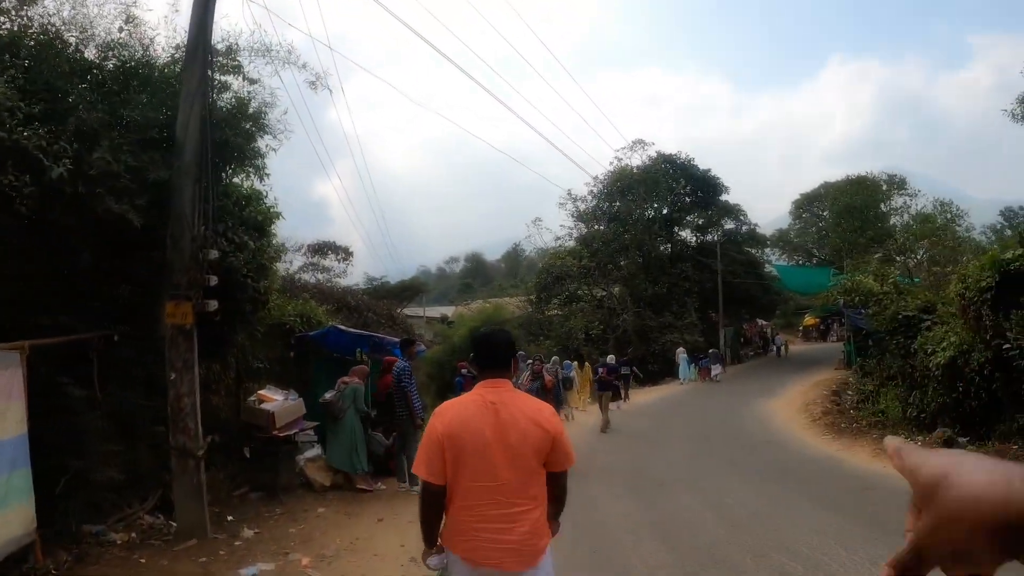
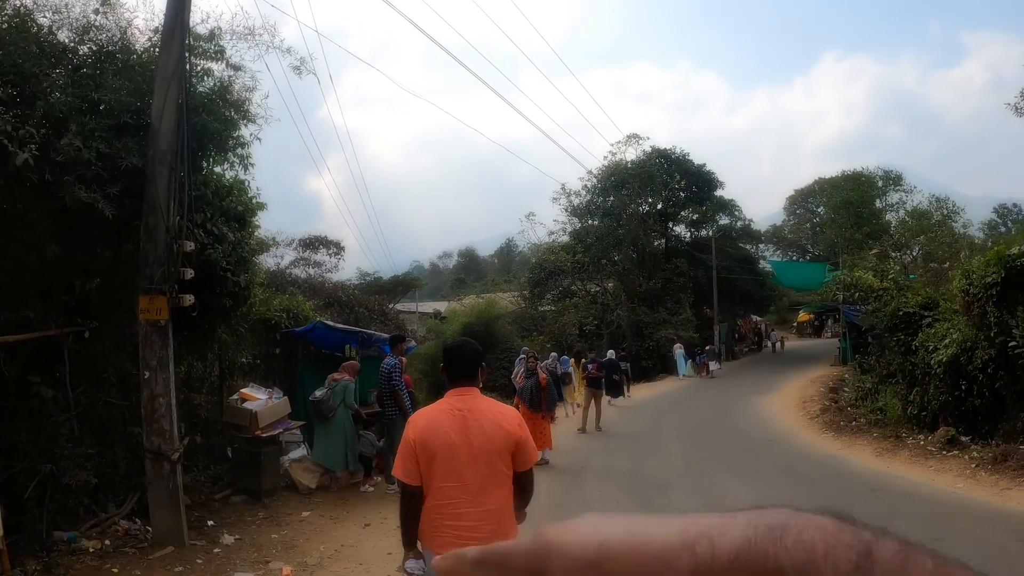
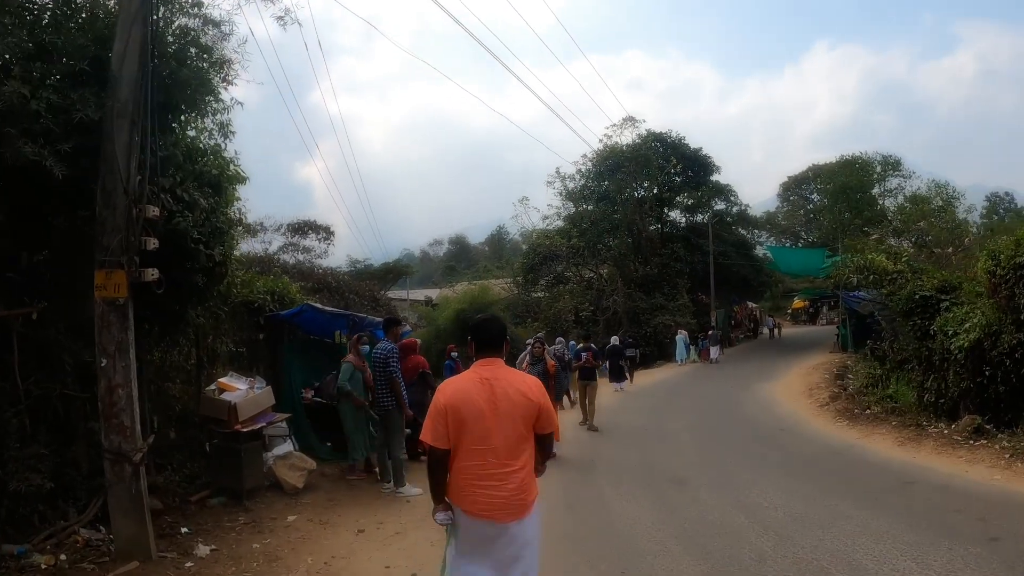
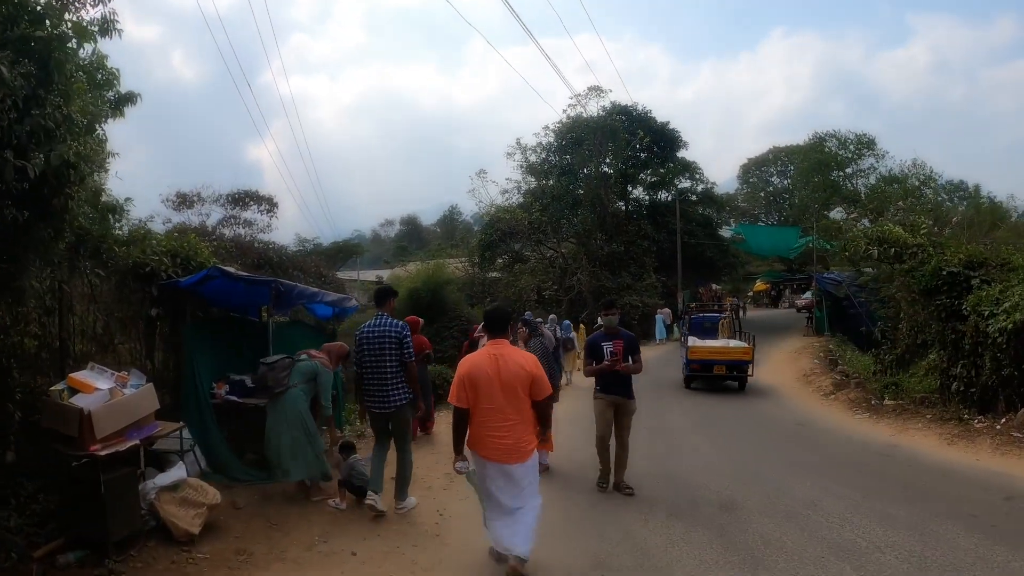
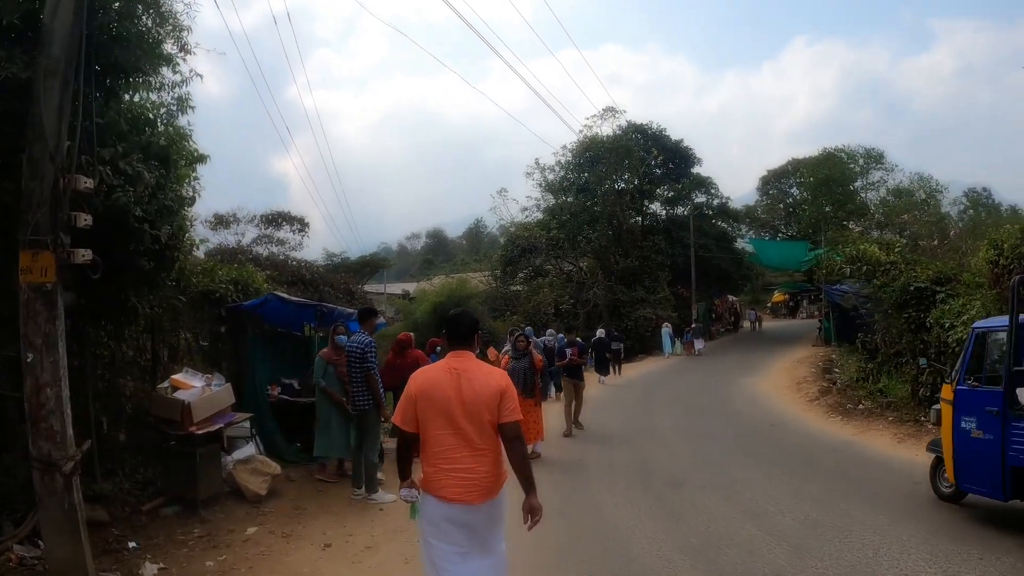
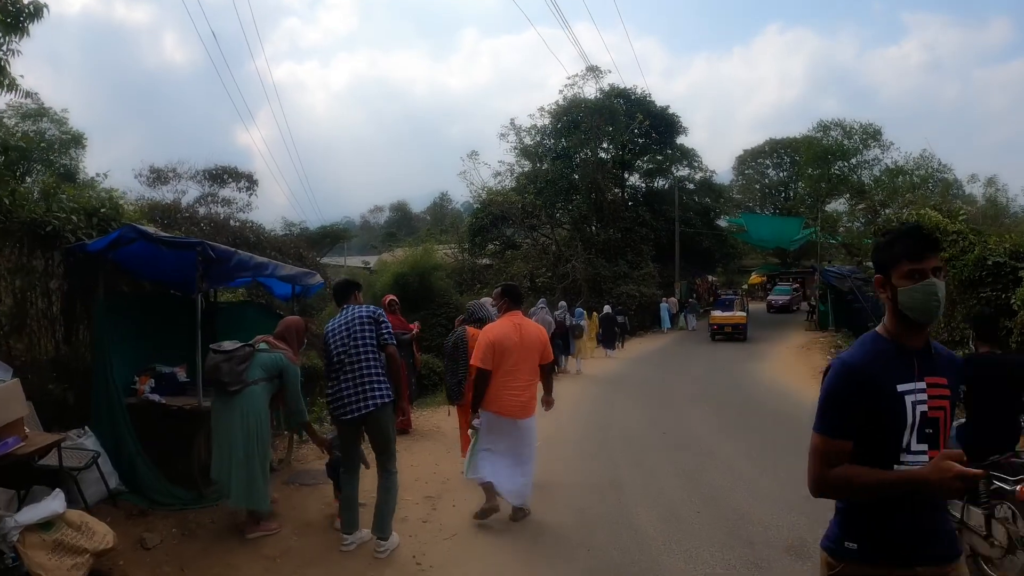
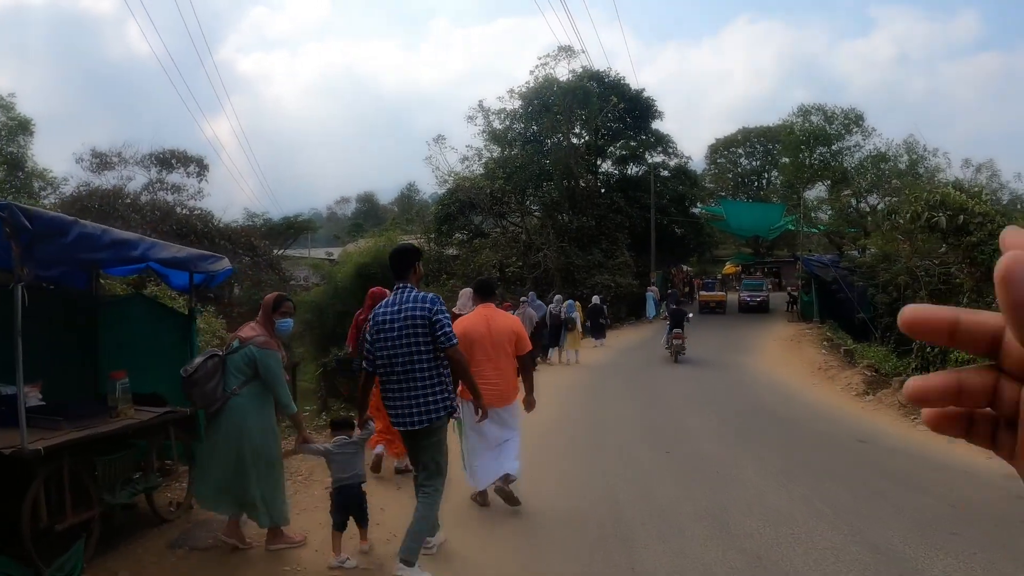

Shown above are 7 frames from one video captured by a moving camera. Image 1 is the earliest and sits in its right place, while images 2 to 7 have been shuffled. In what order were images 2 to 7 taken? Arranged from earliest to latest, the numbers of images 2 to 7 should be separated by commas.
2, 3, 5, 4, 6, 7
